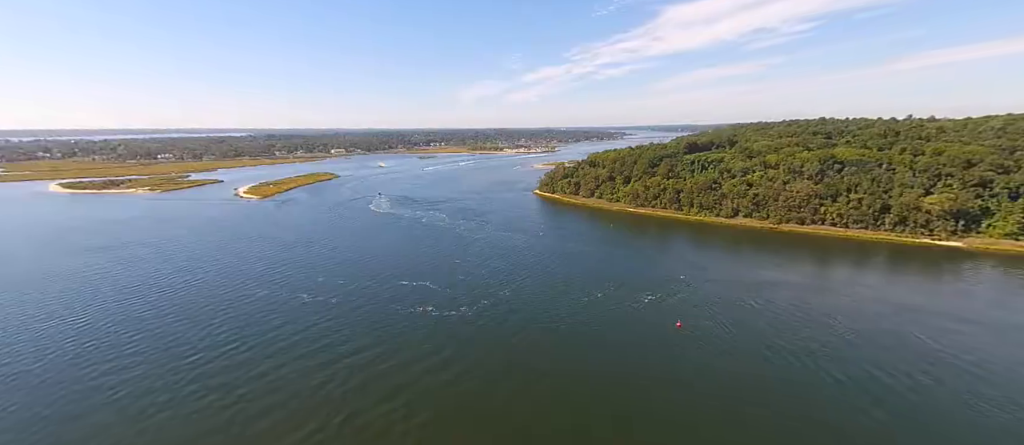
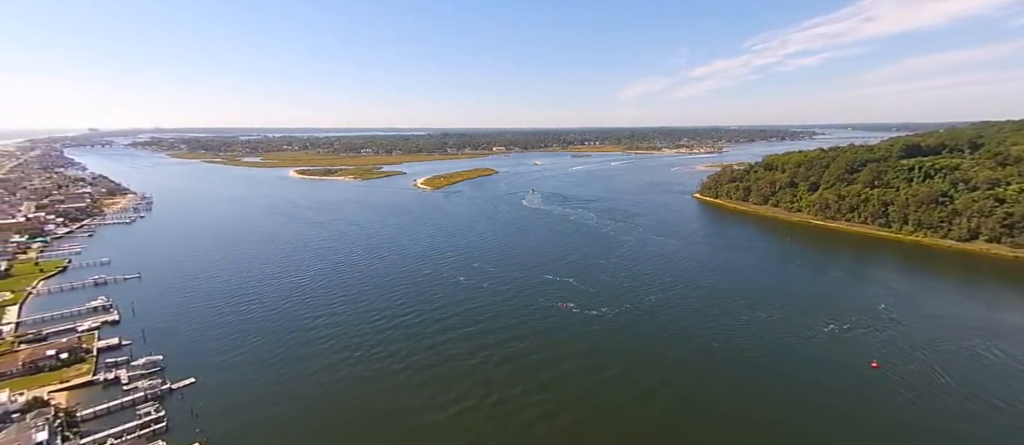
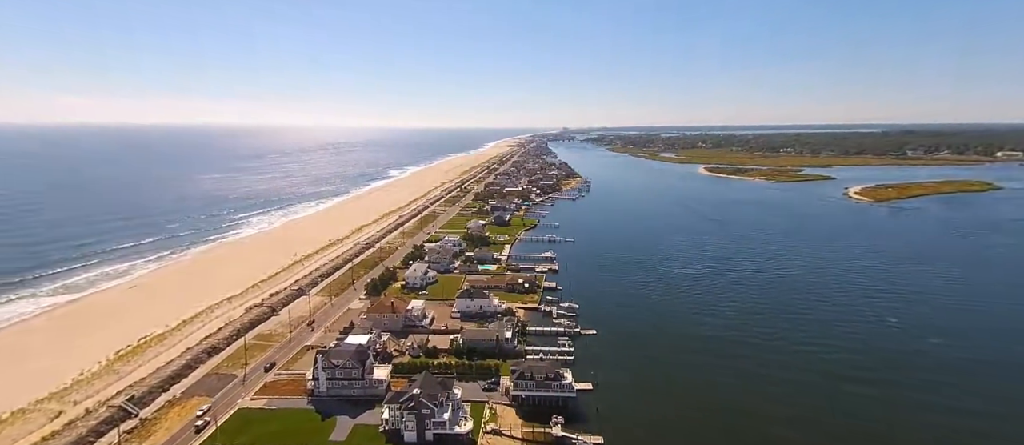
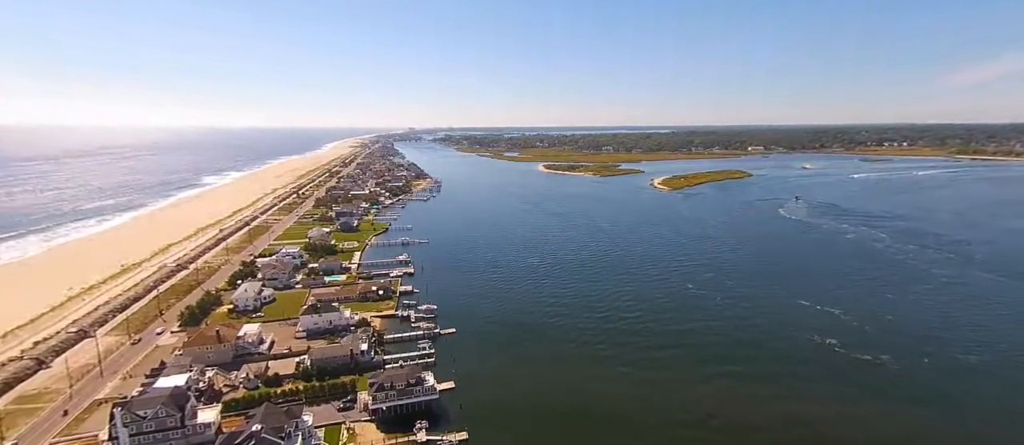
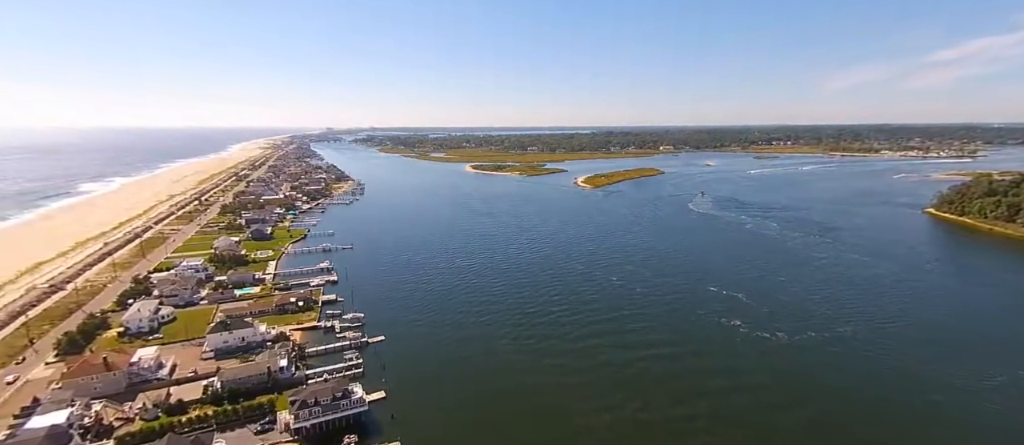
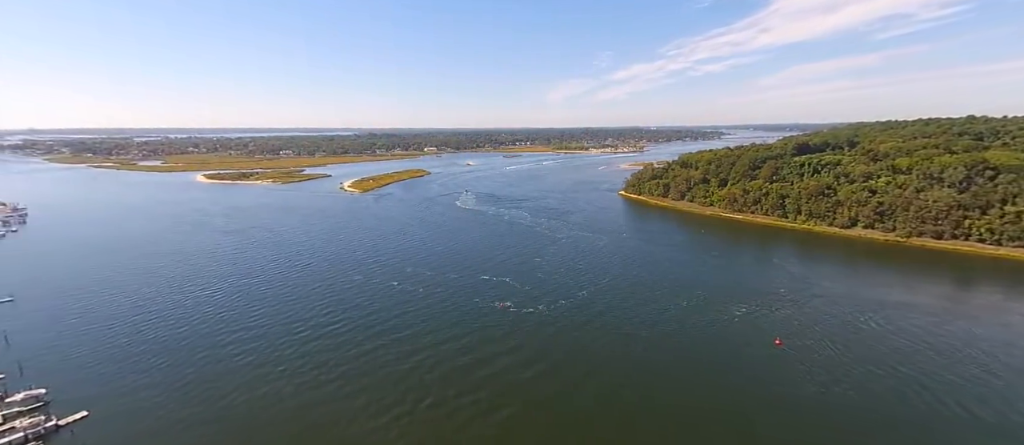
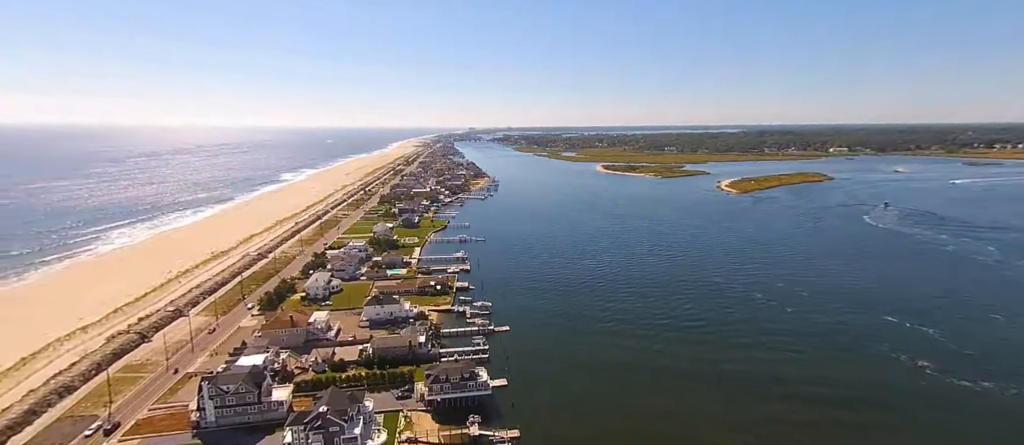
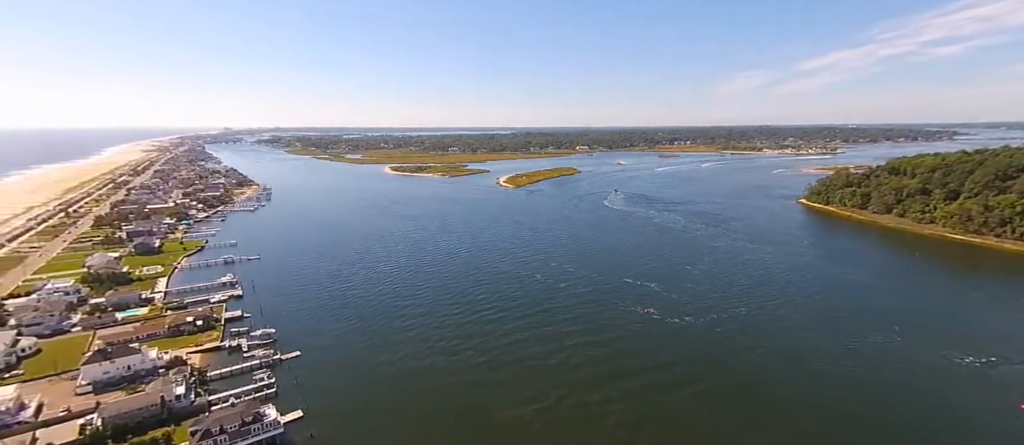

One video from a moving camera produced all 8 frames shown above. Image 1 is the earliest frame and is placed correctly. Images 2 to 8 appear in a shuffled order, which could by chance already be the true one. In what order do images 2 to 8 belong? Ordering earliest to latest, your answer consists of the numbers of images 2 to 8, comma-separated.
6, 2, 8, 5, 4, 7, 3
